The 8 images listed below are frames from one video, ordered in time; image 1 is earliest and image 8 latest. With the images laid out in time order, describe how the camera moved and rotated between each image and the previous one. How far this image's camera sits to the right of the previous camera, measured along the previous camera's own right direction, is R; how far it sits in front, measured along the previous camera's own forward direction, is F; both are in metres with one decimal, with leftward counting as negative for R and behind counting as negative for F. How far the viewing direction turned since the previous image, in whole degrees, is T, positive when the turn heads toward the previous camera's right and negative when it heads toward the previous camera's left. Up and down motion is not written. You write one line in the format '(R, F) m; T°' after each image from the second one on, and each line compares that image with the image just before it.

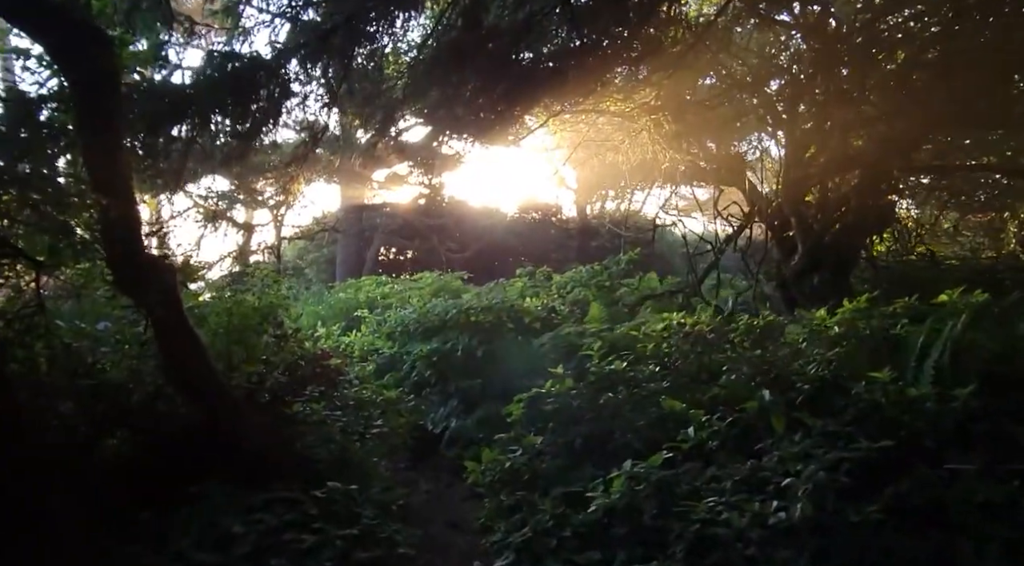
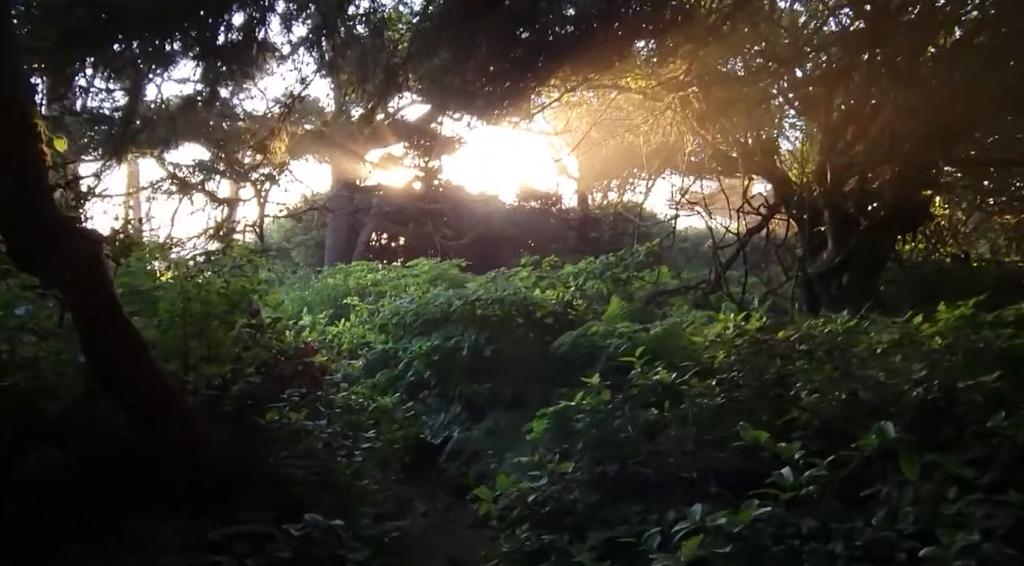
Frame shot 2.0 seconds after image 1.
(-0.2, +0.8) m; +1°
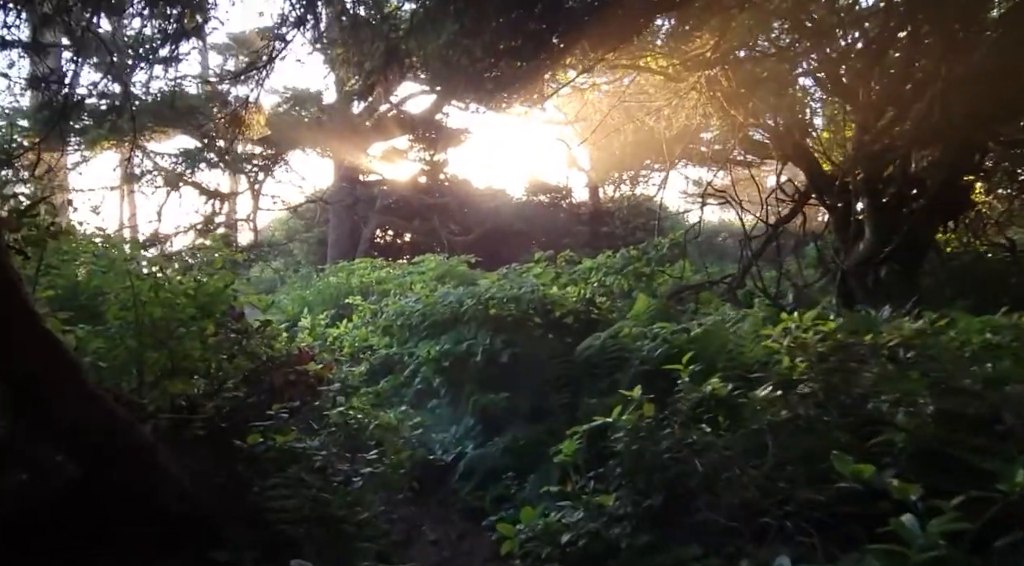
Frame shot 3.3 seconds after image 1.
(-0.1, +0.6) m; 0°
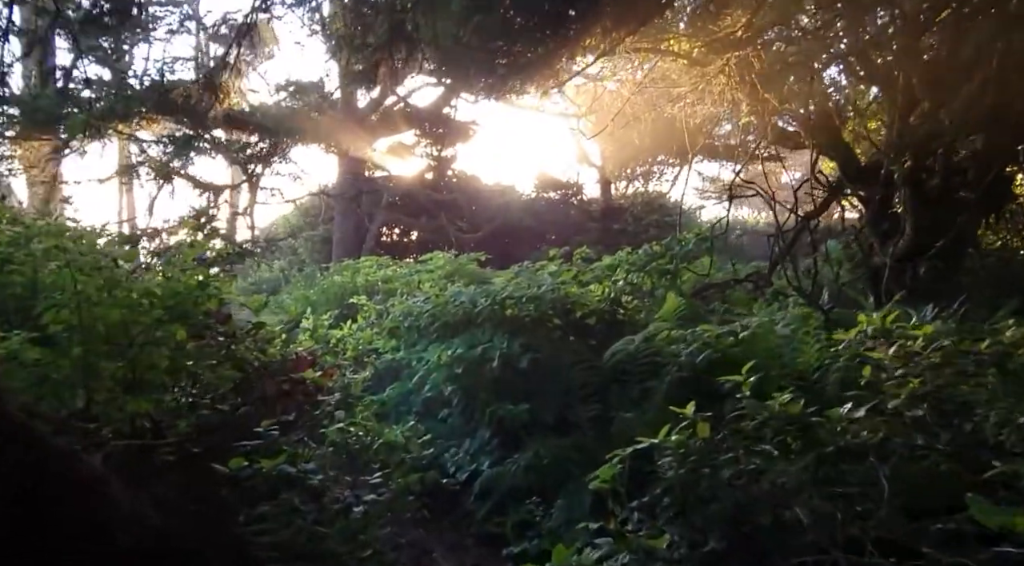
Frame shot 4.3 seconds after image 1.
(-0.1, +0.5) m; 0°
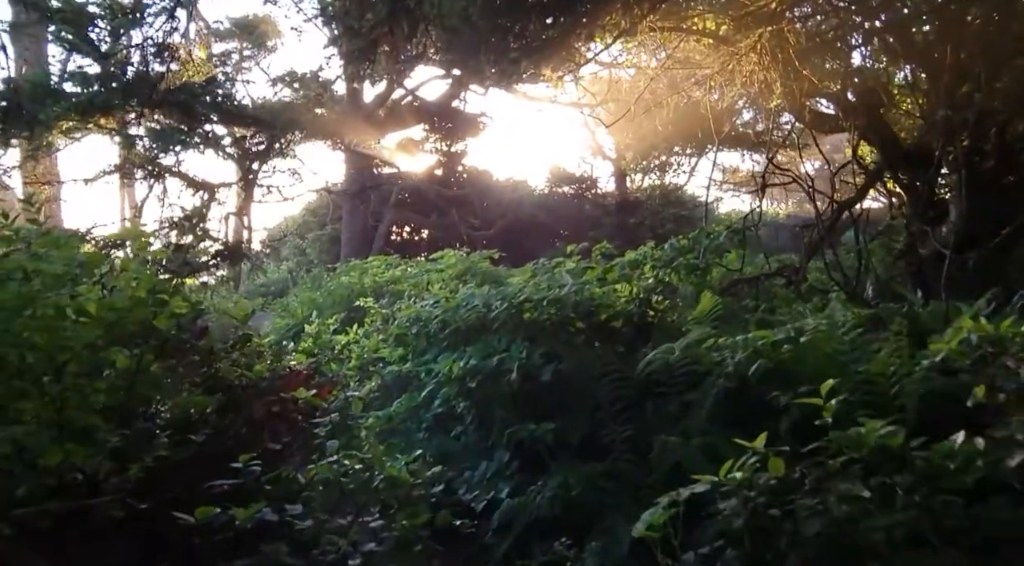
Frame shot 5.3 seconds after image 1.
(0.0, +0.5) m; -1°
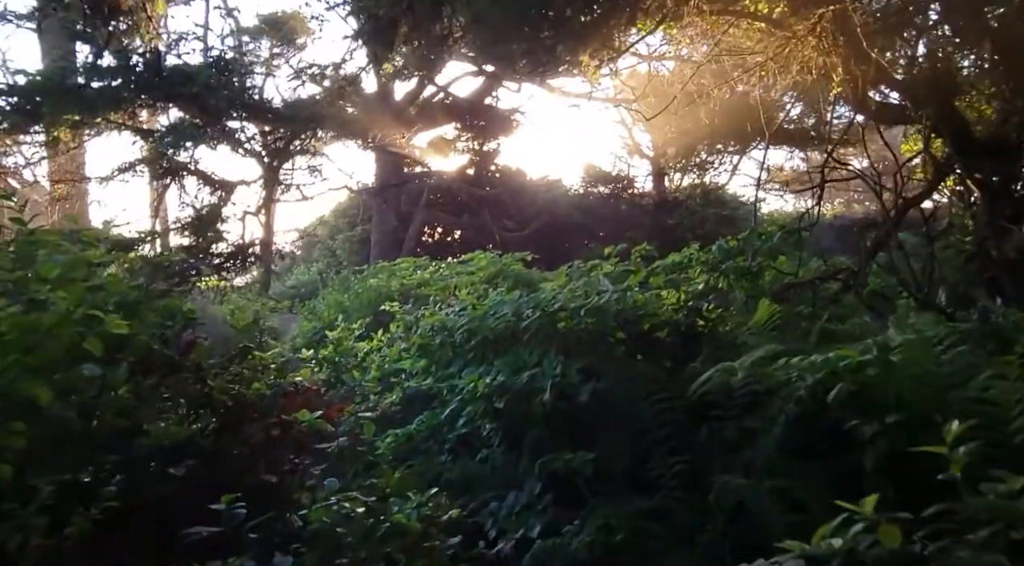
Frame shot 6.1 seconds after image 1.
(0.0, +0.4) m; -2°
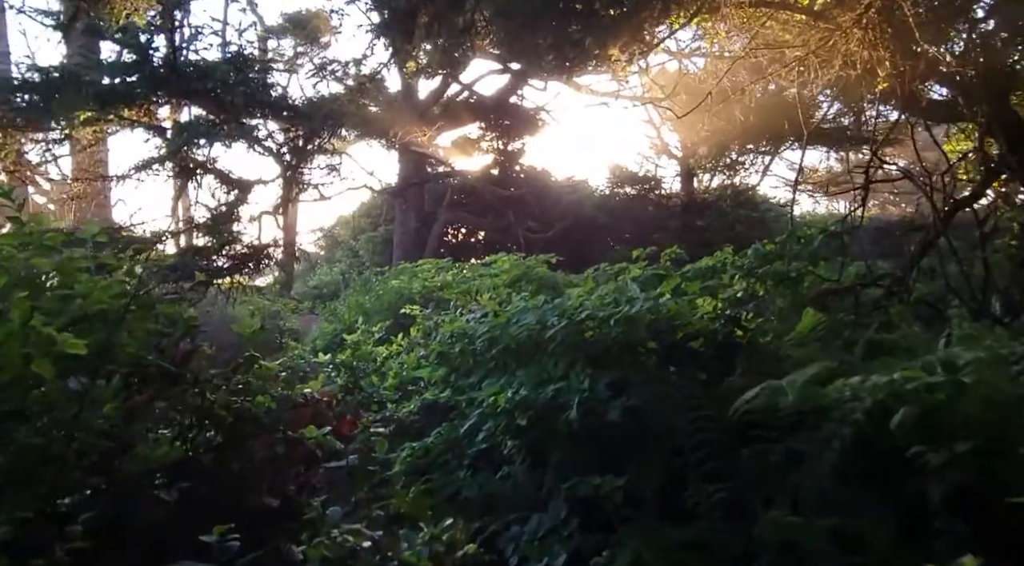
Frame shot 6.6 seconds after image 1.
(0.0, +0.2) m; -2°
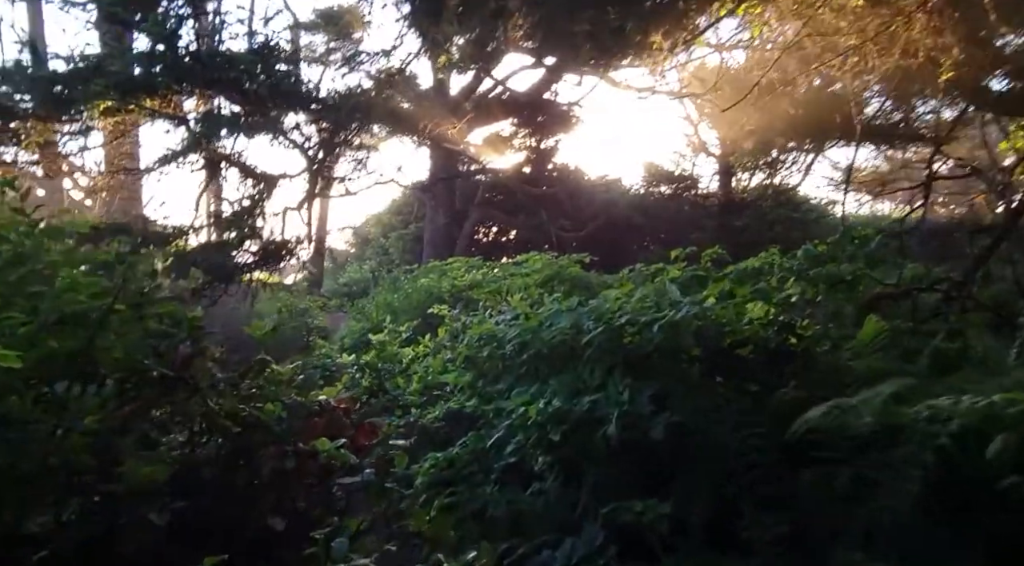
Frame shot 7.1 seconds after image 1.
(0.0, +0.3) m; -2°
